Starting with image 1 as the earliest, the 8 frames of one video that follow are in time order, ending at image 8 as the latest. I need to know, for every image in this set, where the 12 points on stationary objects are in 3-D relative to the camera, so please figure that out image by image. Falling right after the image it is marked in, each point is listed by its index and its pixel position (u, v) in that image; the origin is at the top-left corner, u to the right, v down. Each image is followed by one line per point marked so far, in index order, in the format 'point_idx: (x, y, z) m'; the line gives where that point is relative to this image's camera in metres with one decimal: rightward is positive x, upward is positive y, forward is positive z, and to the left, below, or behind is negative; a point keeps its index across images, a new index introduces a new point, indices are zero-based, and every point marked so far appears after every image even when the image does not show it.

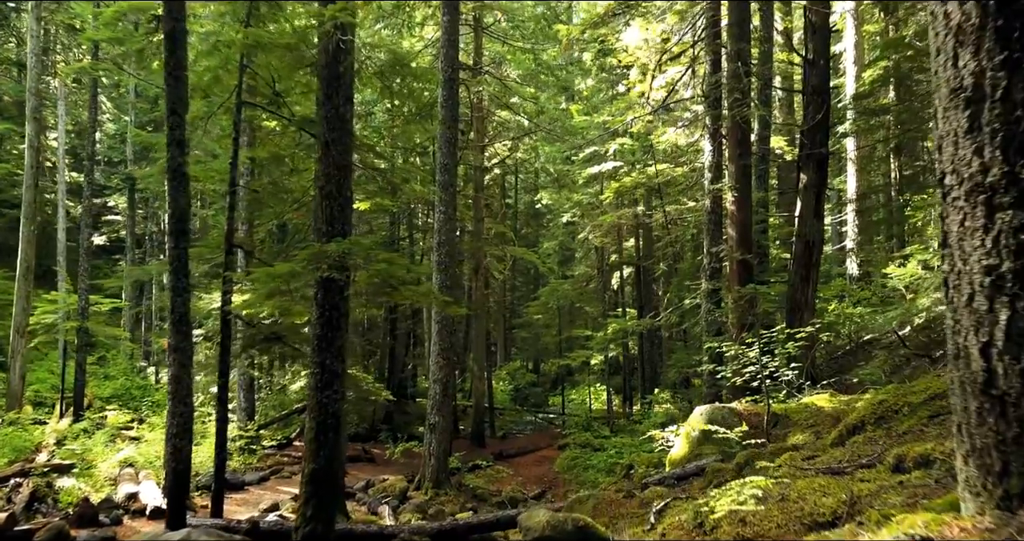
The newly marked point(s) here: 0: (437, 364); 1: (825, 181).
0: (-1.4, -1.7, +13.2) m
1: (+4.7, +1.3, +10.9) m
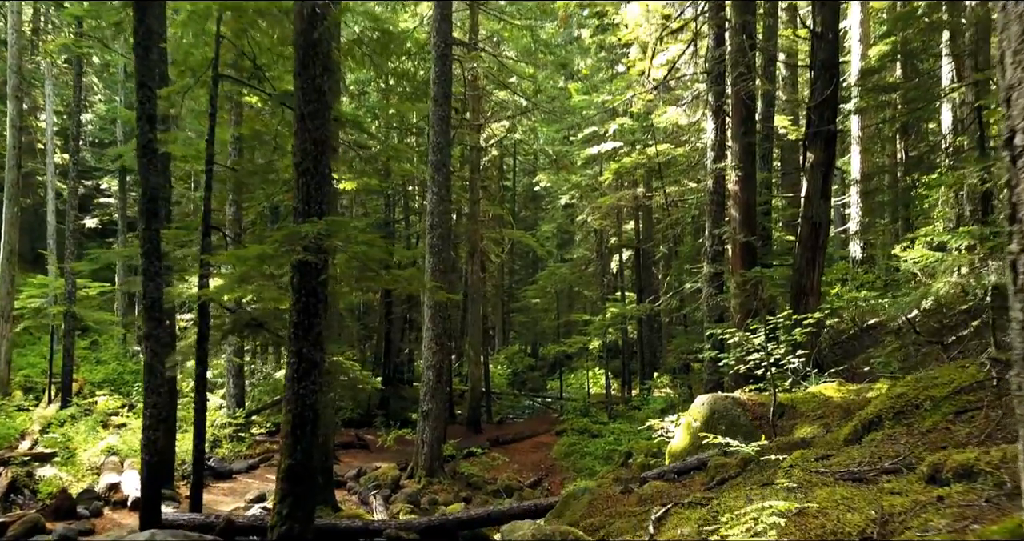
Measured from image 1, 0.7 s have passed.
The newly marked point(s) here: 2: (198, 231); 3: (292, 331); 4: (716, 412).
0: (-1.5, -1.4, +12.8) m
1: (+4.6, +1.6, +10.5) m
2: (-3.5, +0.4, +8.1) m
3: (-1.8, -0.5, +5.9) m
4: (+2.0, -1.4, +7.2) m
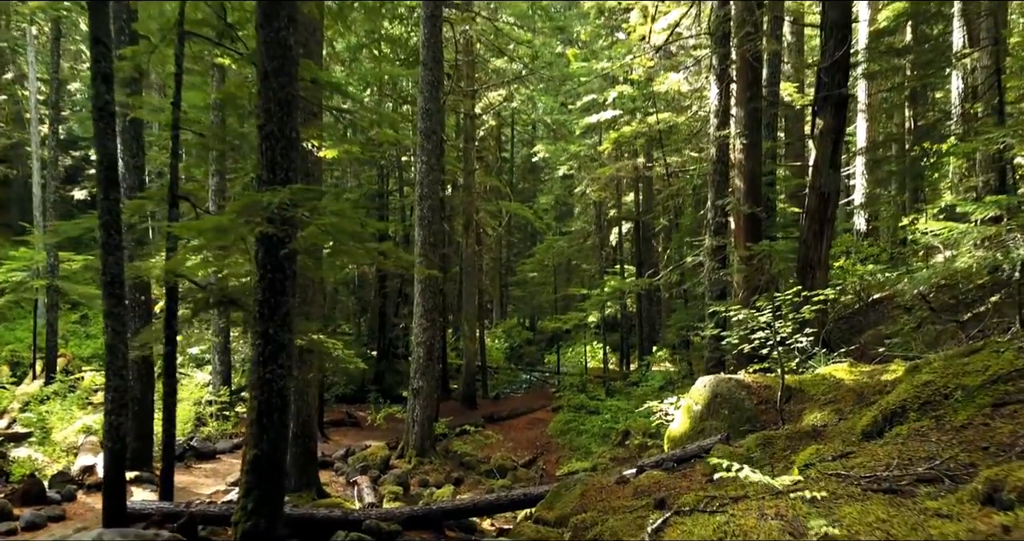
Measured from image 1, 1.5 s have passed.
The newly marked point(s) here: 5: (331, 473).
0: (-1.6, -1.0, +12.3) m
1: (+4.5, +2.0, +9.9) m
2: (-3.6, +0.7, +7.5) m
3: (-1.9, -0.3, +5.4) m
4: (+1.9, -1.2, +6.8) m
5: (-2.8, -3.2, +11.4) m
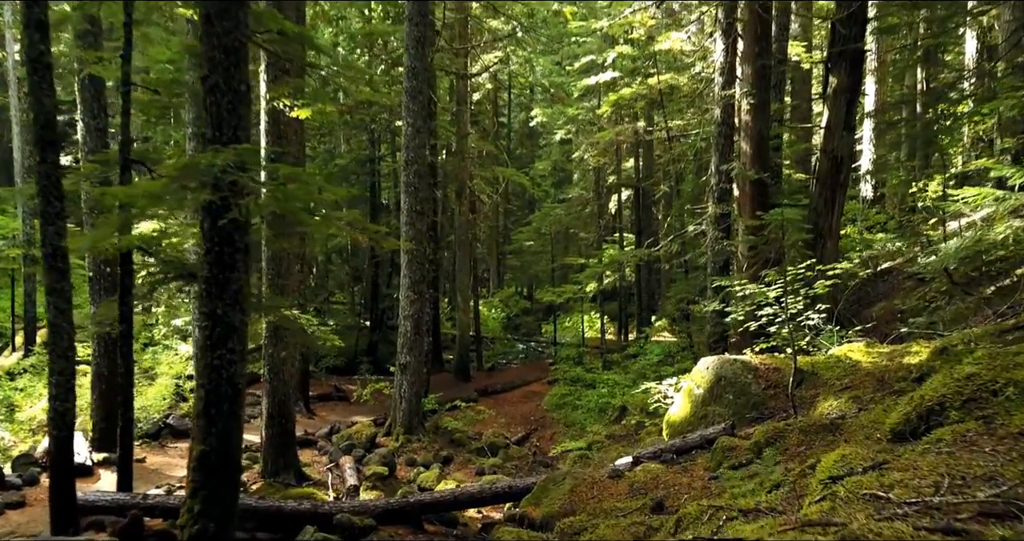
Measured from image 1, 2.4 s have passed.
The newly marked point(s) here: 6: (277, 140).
0: (-1.7, -0.5, +11.7) m
1: (+4.4, +2.3, +9.2) m
2: (-3.7, +1.0, +6.9) m
3: (-2.0, -0.1, +4.7) m
4: (+1.8, -0.9, +6.2) m
5: (-3.0, -2.7, +10.9) m
6: (-2.8, +1.6, +8.8) m
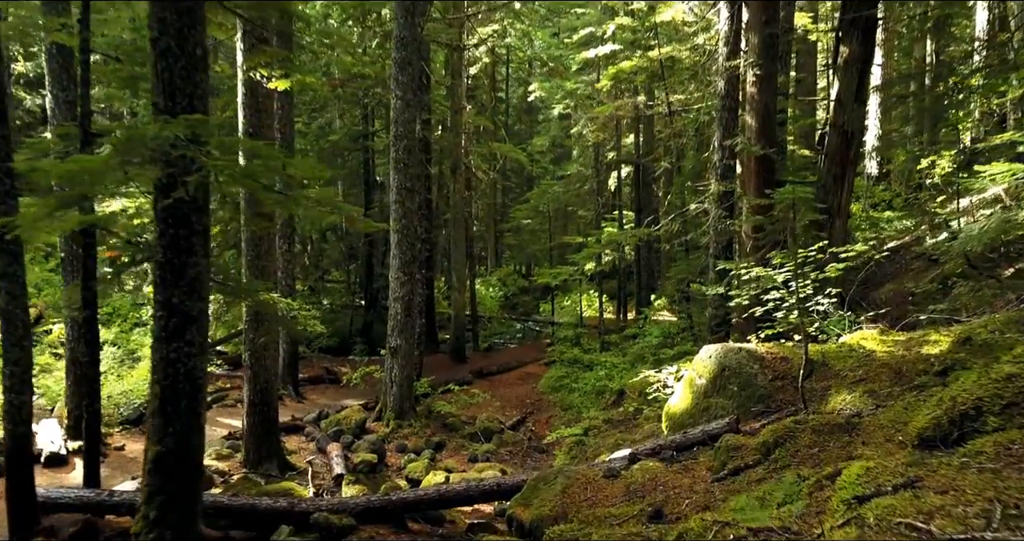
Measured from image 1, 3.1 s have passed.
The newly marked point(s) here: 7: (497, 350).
0: (-1.8, -0.1, +11.3) m
1: (+4.3, +2.6, +8.7) m
2: (-3.8, +1.1, +6.4) m
3: (-2.1, 0.0, +4.3) m
4: (+1.7, -0.8, +5.8) m
5: (-3.0, -2.4, +10.5) m
6: (-2.9, +1.8, +8.3) m
7: (-0.4, -2.2, +19.9) m
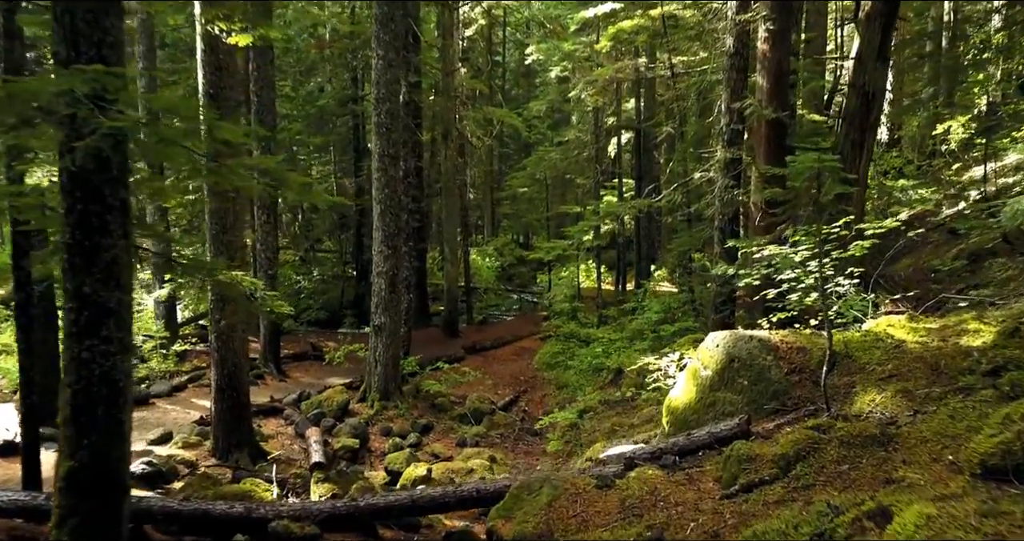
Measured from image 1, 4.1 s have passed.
0: (-1.9, +0.2, +10.6) m
1: (+4.2, +2.8, +7.9) m
2: (-3.9, +1.3, +5.7) m
3: (-2.2, +0.1, +3.6) m
4: (+1.6, -0.6, +5.1) m
5: (-3.2, -2.1, +9.9) m
6: (-3.0, +2.1, +7.5) m
7: (-0.5, -1.4, +19.3) m
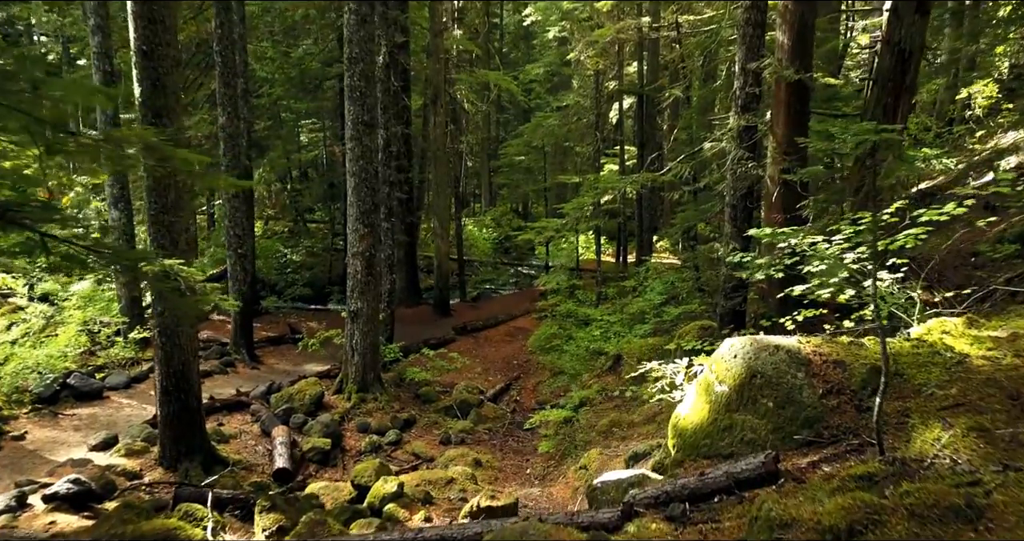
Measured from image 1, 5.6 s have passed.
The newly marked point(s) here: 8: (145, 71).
0: (-2.1, +0.5, +9.6) m
1: (+4.0, +3.0, +6.8) m
2: (-4.1, +1.3, +4.7) m
3: (-2.4, 0.0, +2.7) m
4: (+1.4, -0.6, +4.2) m
5: (-3.3, -1.8, +9.1) m
6: (-3.2, +2.2, +6.5) m
7: (-0.7, -0.7, +18.4) m
8: (-3.3, +1.8, +6.5) m
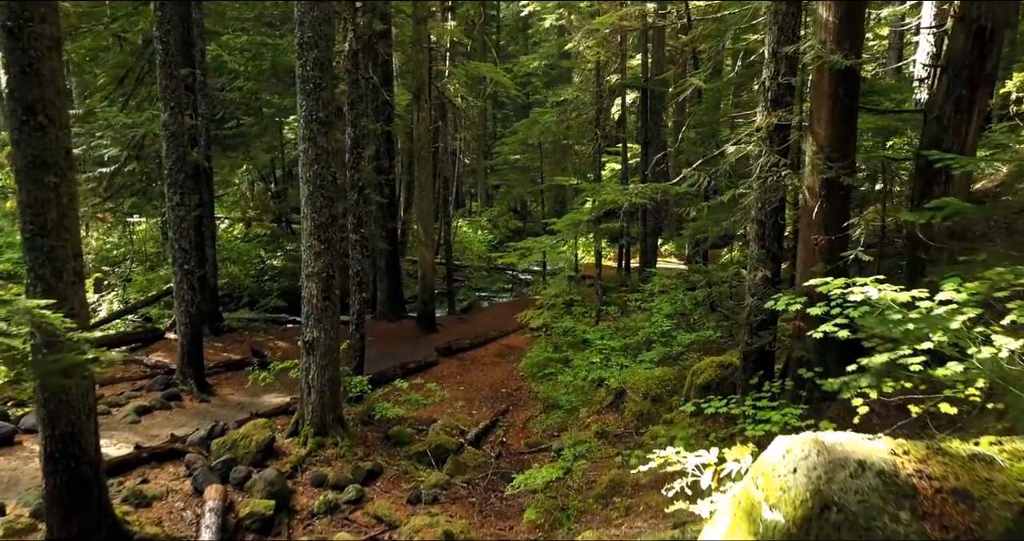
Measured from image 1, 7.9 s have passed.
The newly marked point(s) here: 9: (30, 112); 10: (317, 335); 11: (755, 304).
0: (-2.2, +0.2, +8.2) m
1: (+3.8, +2.7, +5.3) m
2: (-4.3, +1.1, +3.2) m
3: (-2.6, -0.3, +1.2) m
4: (+1.2, -0.9, +2.7) m
5: (-3.5, -2.1, +7.6) m
6: (-3.4, +1.9, +5.0) m
7: (-0.8, -1.0, +17.0) m
8: (-3.4, +1.5, +5.0) m
9: (-3.4, +1.1, +5.1) m
10: (-2.2, -0.7, +8.3) m
11: (+2.1, -0.3, +6.3) m
